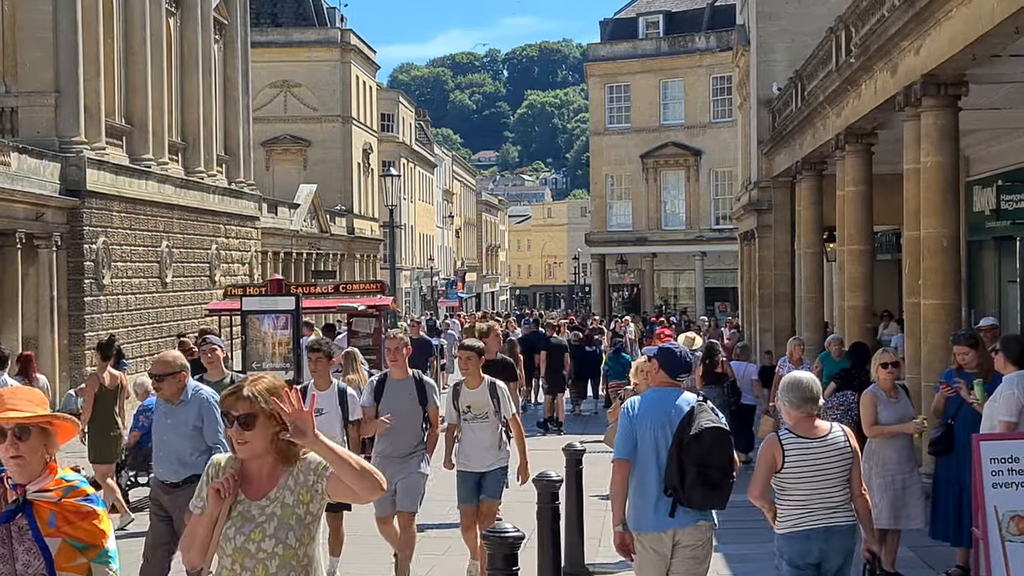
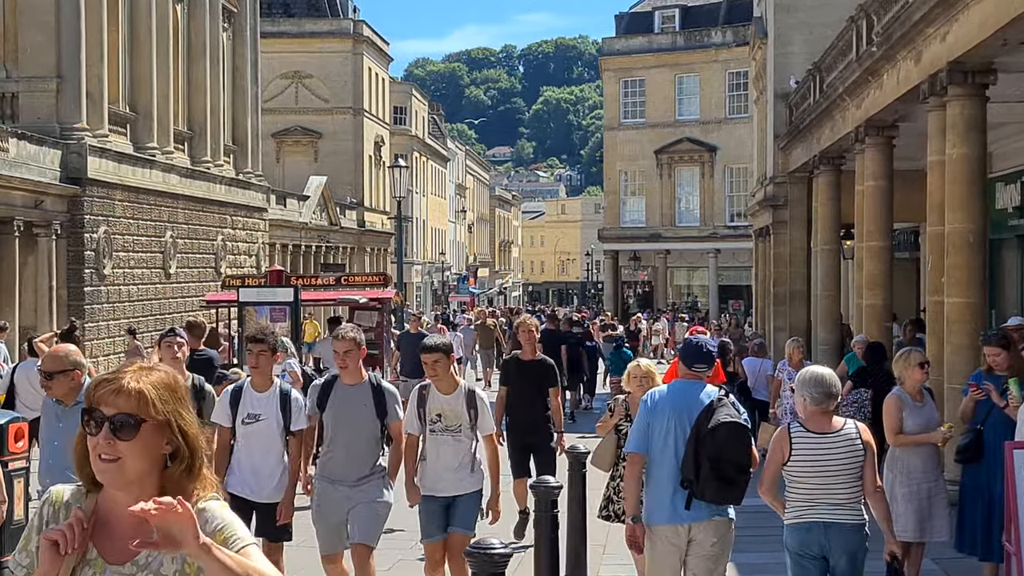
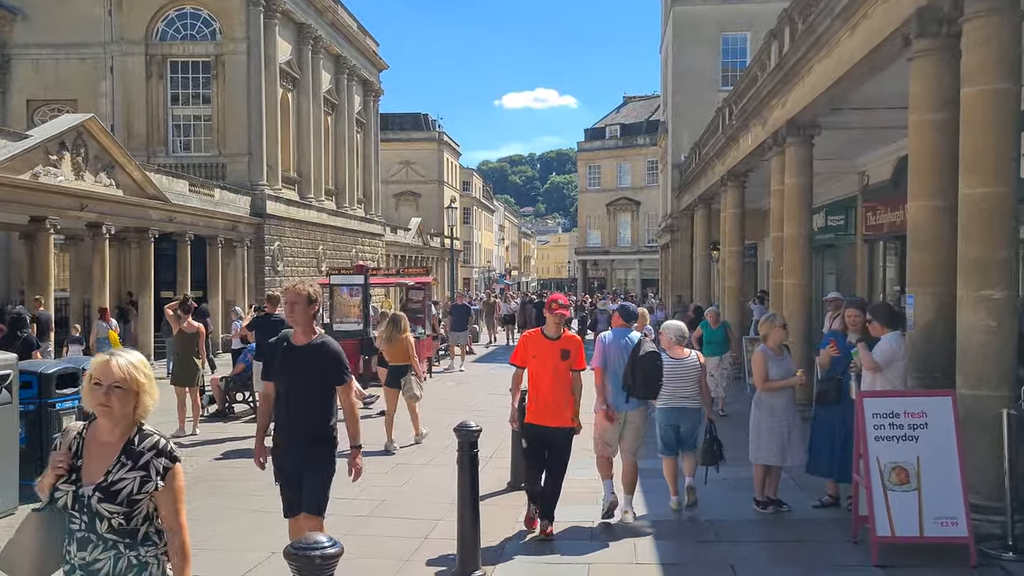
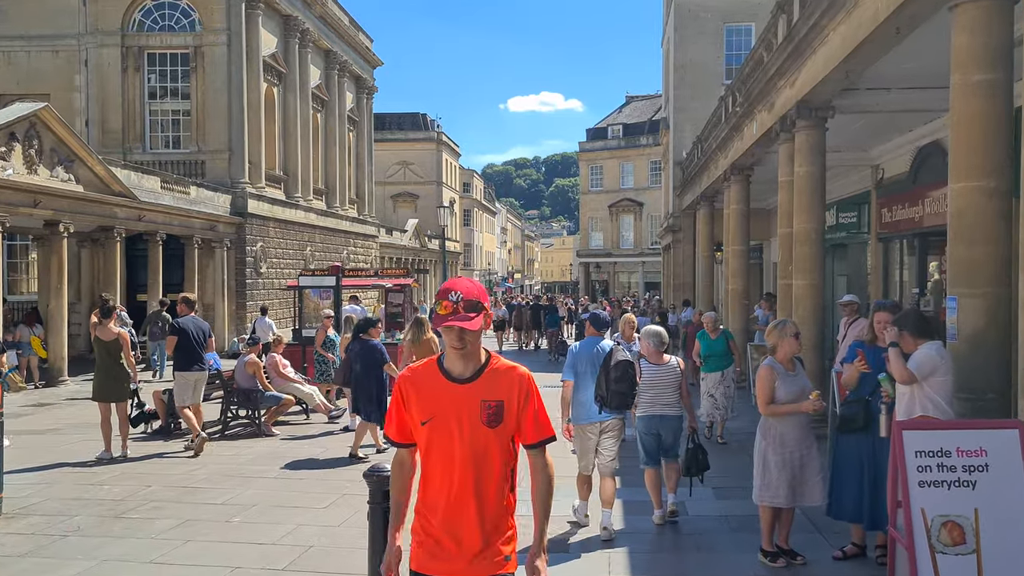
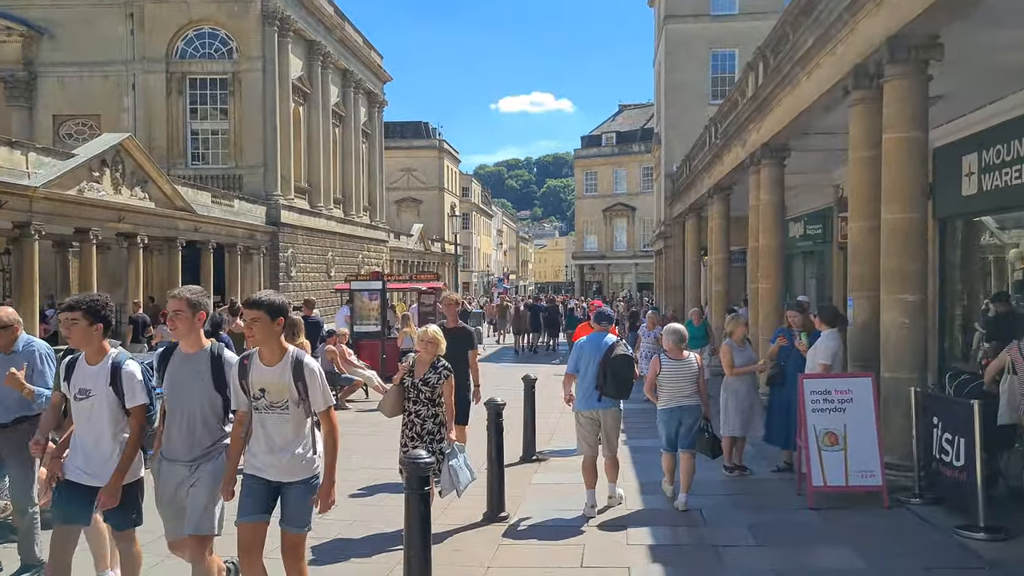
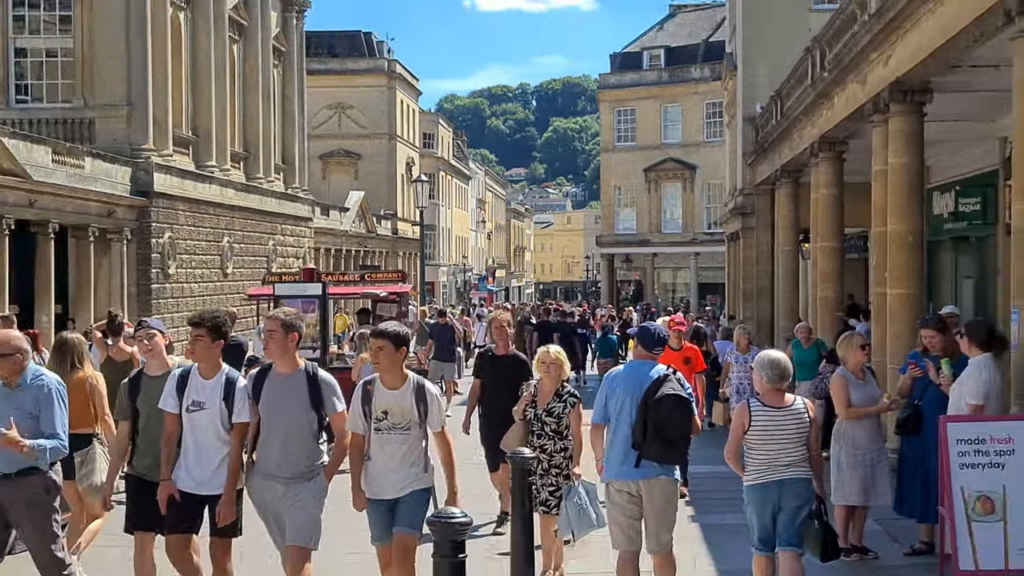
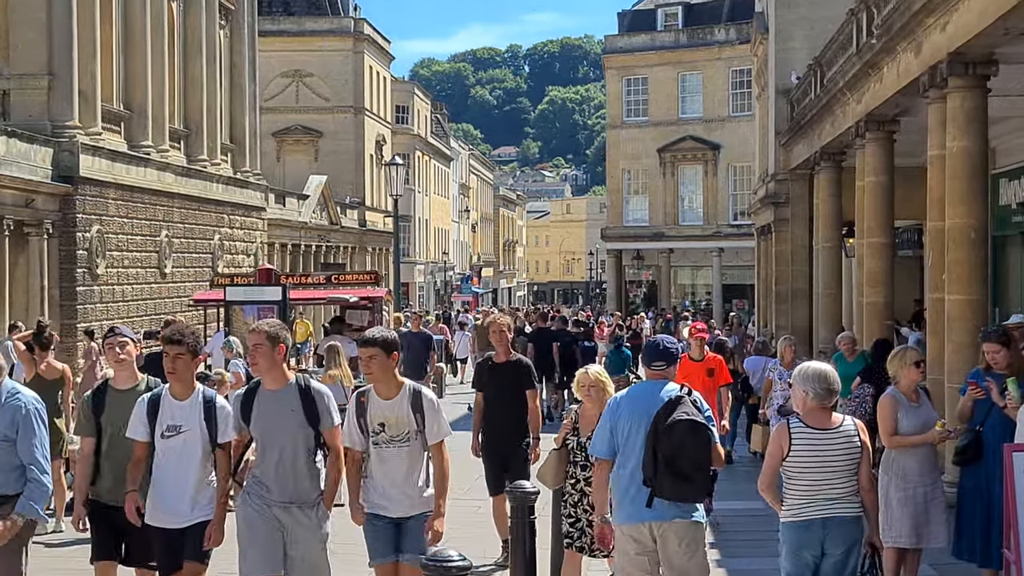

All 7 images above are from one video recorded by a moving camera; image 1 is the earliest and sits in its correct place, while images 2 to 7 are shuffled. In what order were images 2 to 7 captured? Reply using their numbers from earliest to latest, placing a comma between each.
2, 7, 6, 5, 3, 4
